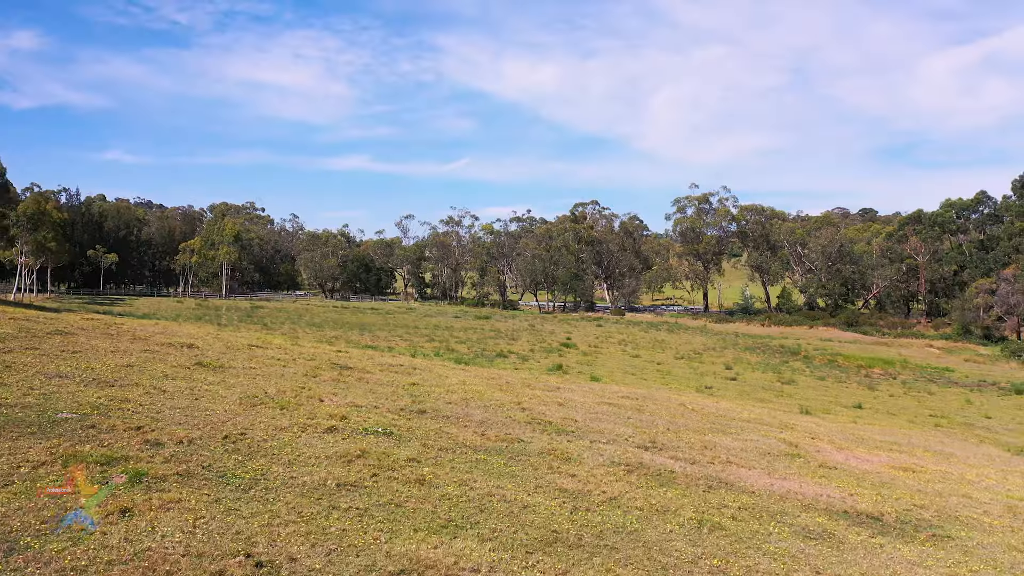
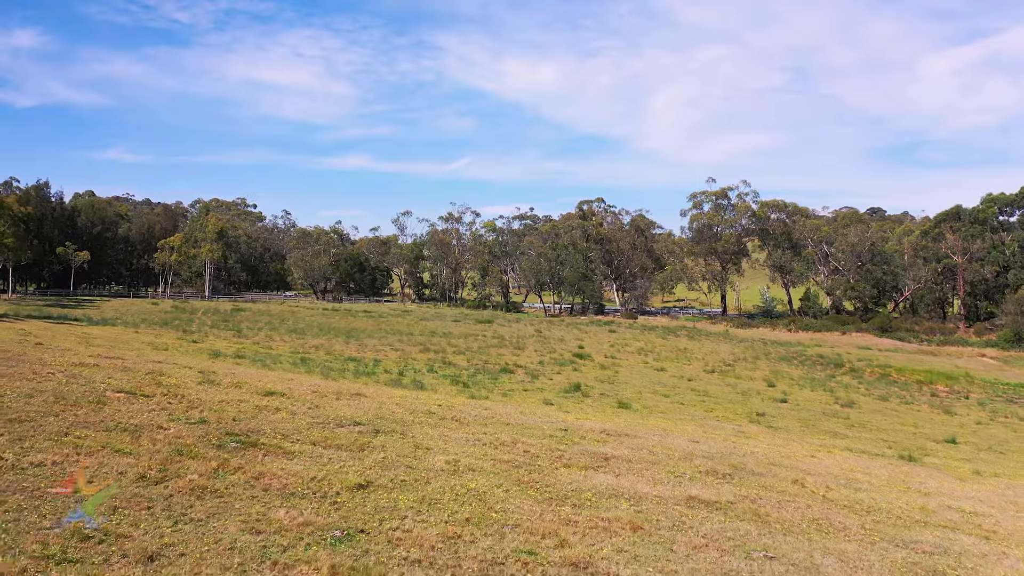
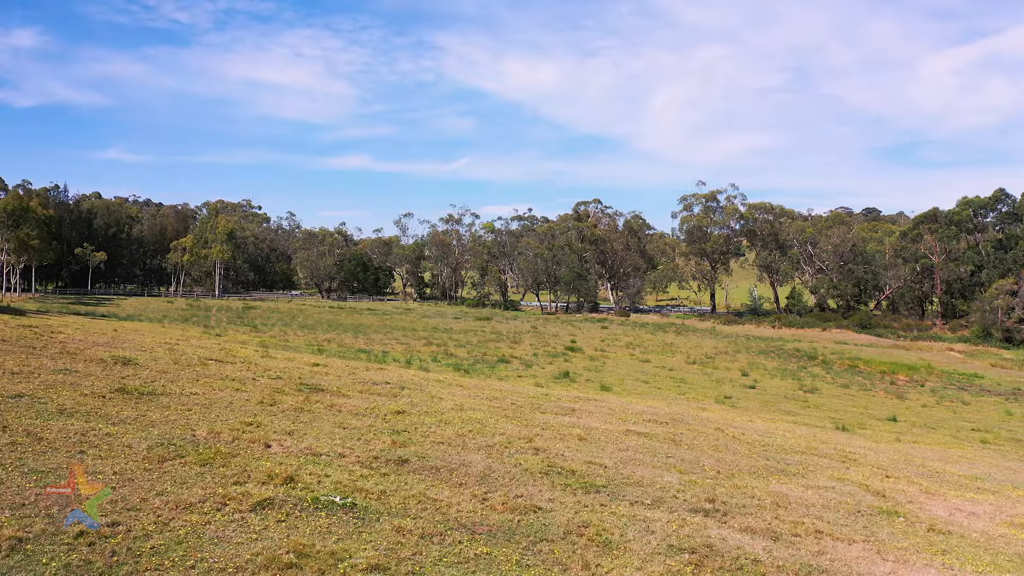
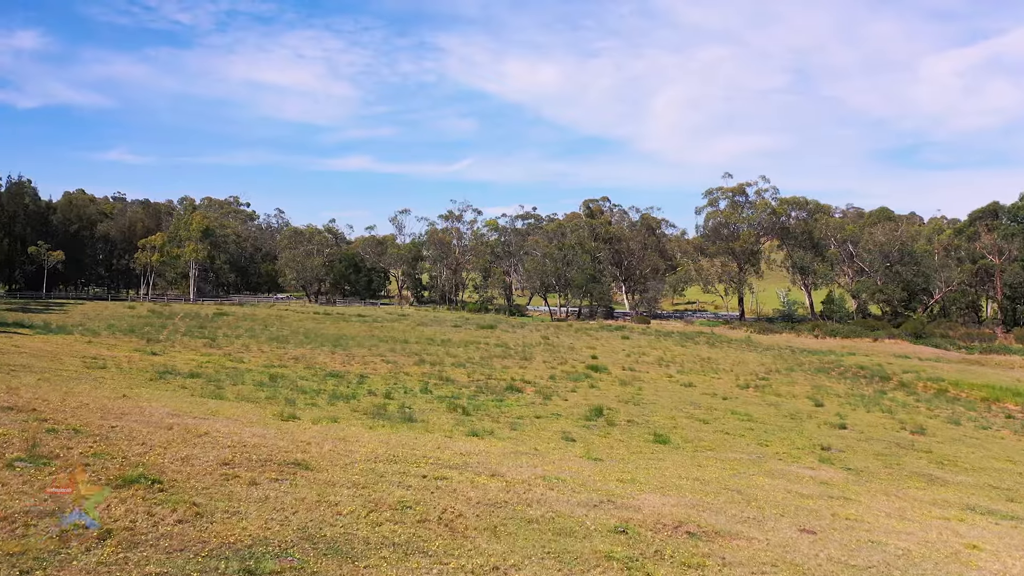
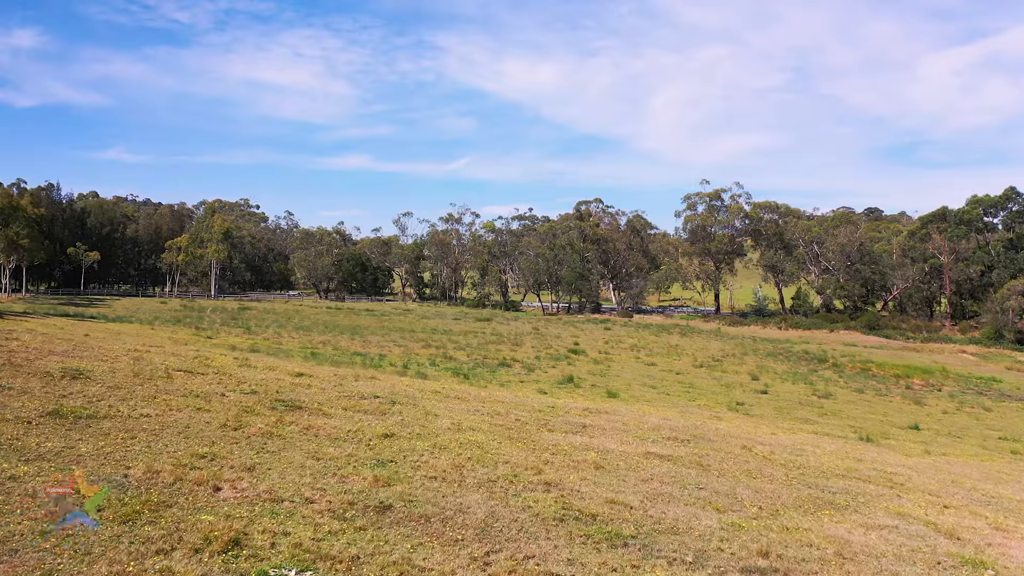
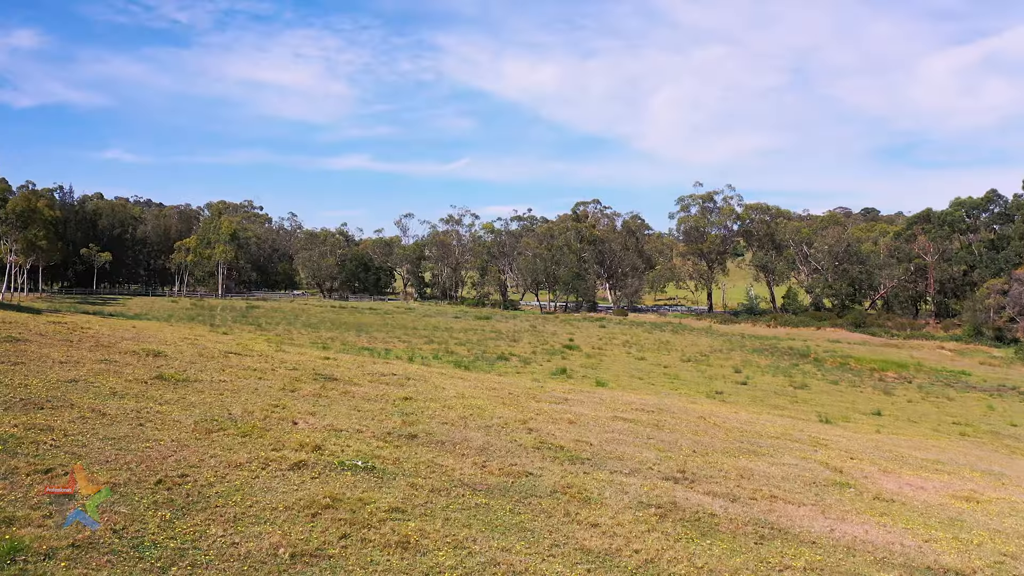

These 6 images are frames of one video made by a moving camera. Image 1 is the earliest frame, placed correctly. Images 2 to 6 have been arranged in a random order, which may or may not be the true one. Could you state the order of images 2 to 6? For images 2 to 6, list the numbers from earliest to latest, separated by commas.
6, 3, 5, 2, 4
